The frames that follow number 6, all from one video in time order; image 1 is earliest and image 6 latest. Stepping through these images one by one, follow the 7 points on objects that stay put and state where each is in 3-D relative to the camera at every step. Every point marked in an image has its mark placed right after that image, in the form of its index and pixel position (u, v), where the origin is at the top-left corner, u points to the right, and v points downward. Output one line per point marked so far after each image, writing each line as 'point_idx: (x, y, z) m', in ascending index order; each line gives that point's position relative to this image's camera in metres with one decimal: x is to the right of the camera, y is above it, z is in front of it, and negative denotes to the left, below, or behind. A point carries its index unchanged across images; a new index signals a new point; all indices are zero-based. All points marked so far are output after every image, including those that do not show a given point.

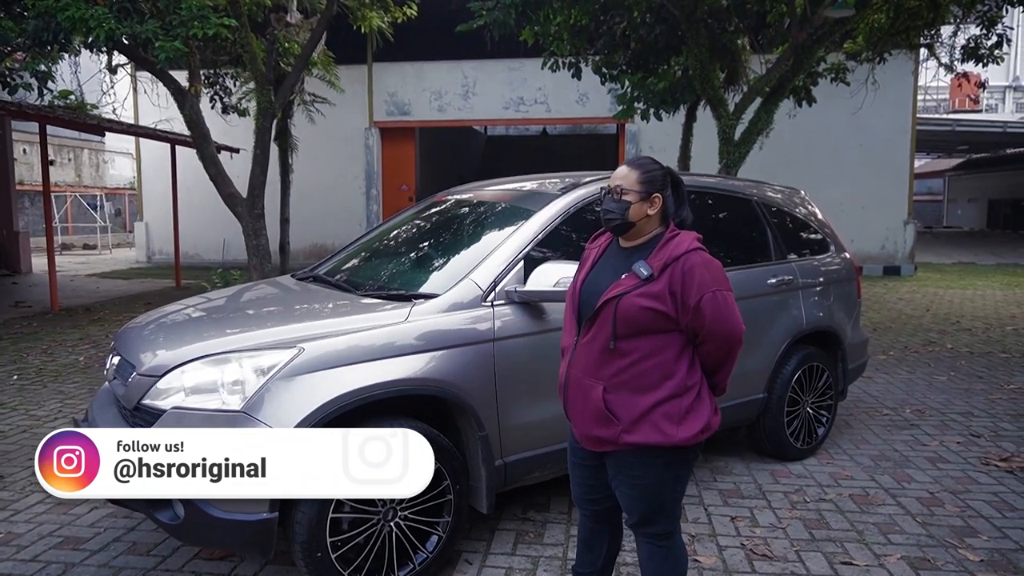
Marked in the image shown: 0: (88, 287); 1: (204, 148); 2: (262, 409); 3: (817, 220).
0: (-7.7, 0.0, +13.7) m
1: (-4.1, +1.9, +10.0) m
2: (-0.9, -0.4, +2.8) m
3: (+2.1, +0.4, +5.0) m
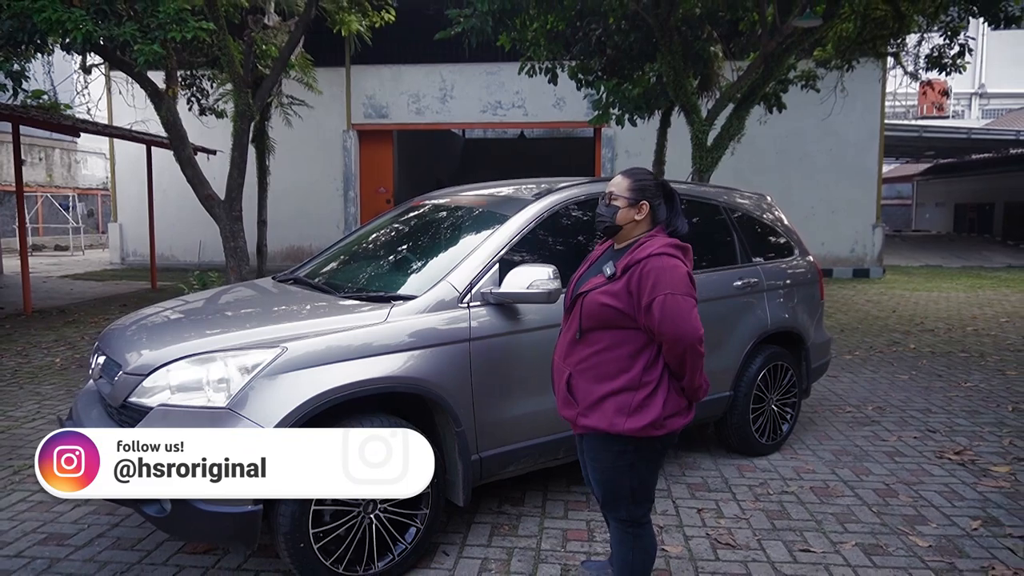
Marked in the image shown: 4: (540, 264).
0: (-8.1, 0.0, +13.6) m
1: (-4.4, +1.8, +10.0) m
2: (-1.0, -0.4, +2.9) m
3: (+1.9, +0.4, +5.2) m
4: (+0.1, +0.1, +3.4) m
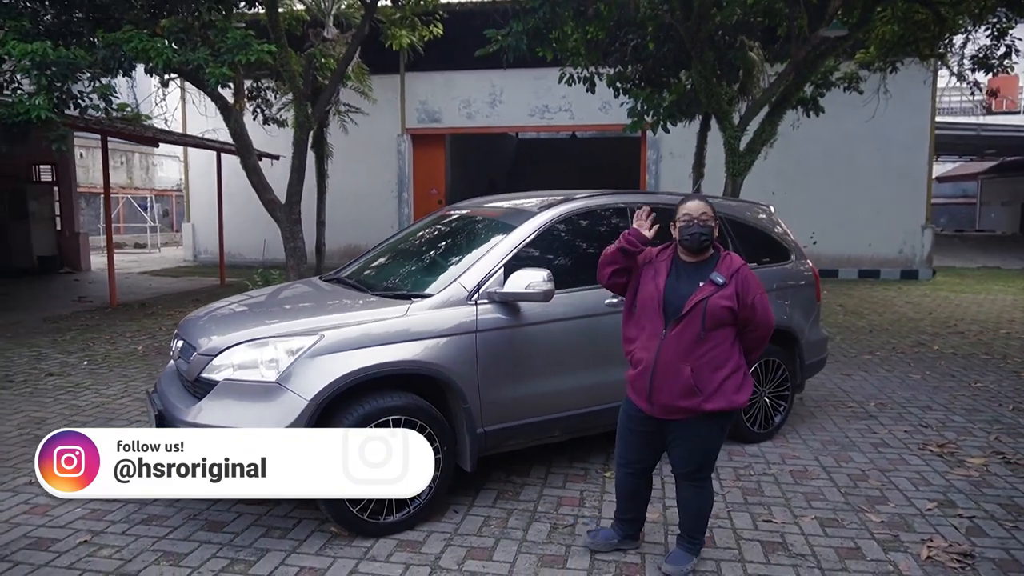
0: (-7.3, +0.1, +14.8) m
1: (-3.8, +1.9, +11.0) m
2: (-1.0, -0.4, +3.6) m
3: (+2.0, +0.4, +5.6) m
4: (+0.1, +0.1, +4.0) m
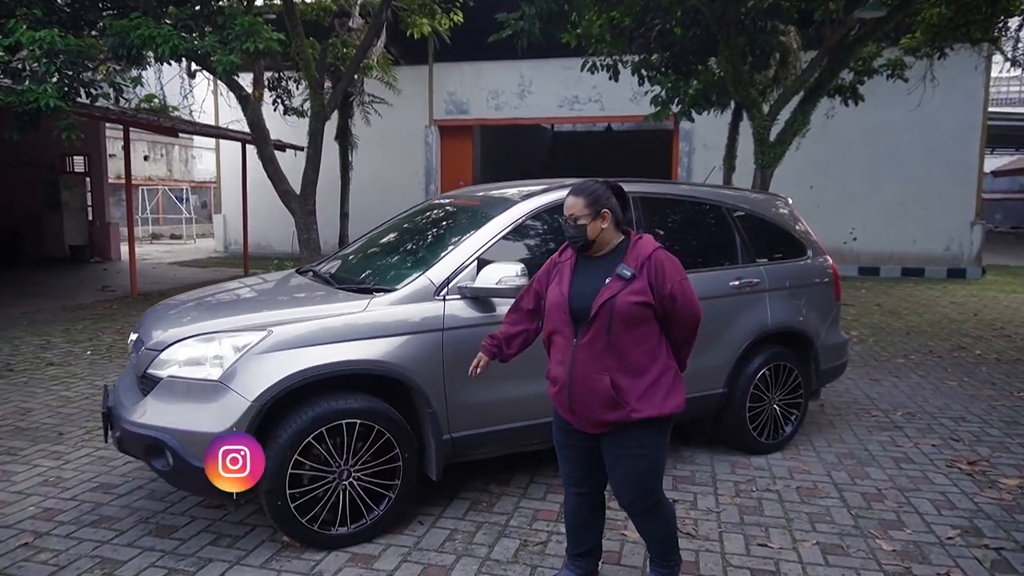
0: (-6.8, +0.3, +14.9) m
1: (-3.6, +2.0, +10.8) m
2: (-1.2, -0.4, +3.3) m
3: (+2.0, +0.4, +5.2) m
4: (0.0, +0.1, +3.6) m
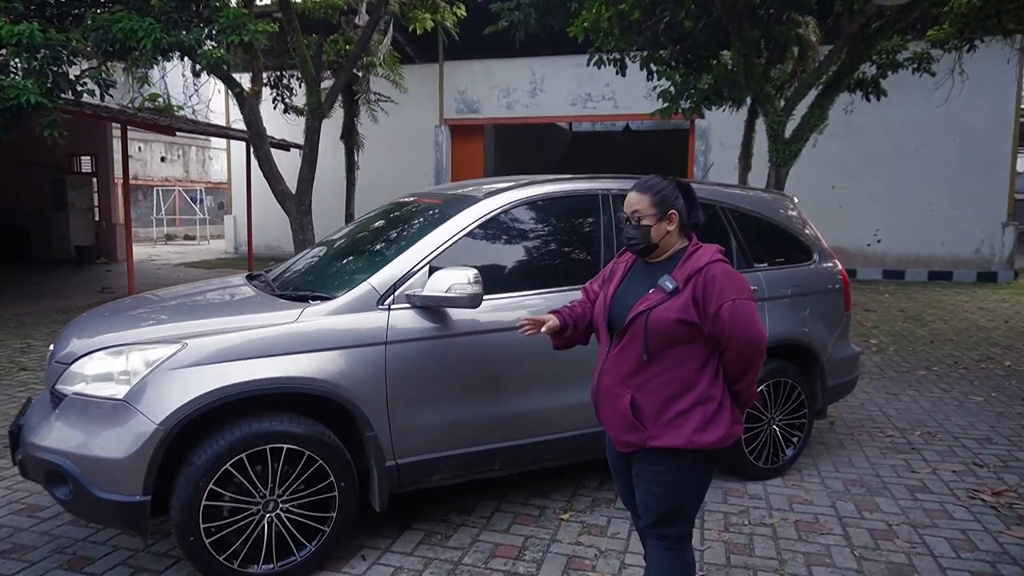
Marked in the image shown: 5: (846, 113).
0: (-6.6, +0.2, +14.6) m
1: (-3.5, +2.0, +10.5) m
2: (-1.4, -0.4, +2.9) m
3: (+1.8, +0.3, +4.7) m
4: (-0.2, +0.1, +3.2) m
5: (+5.9, +3.1, +13.3) m
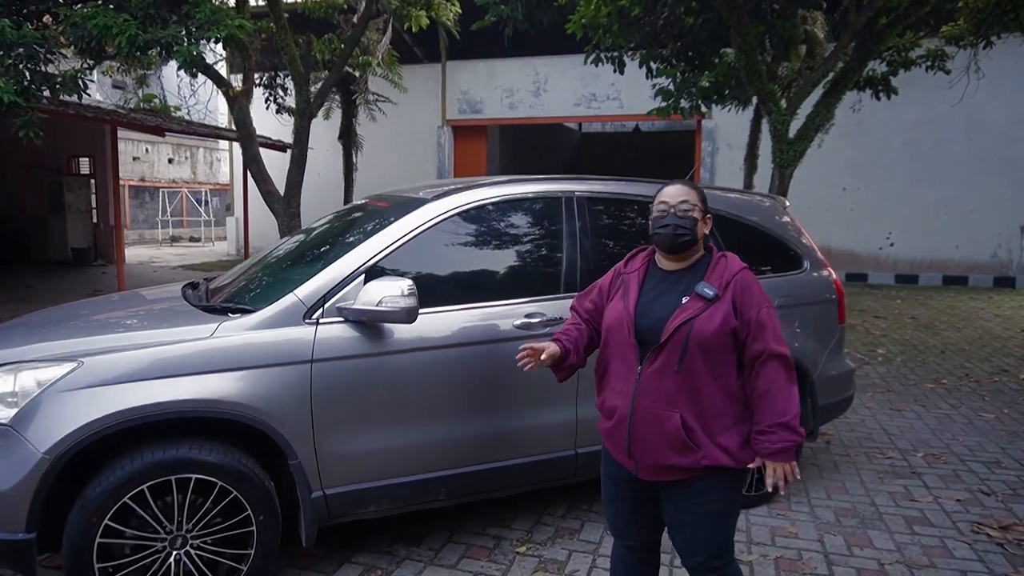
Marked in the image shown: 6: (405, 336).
0: (-6.6, +0.2, +14.4) m
1: (-3.6, +1.9, +10.2) m
2: (-1.7, -0.5, +2.6) m
3: (+1.6, +0.3, +4.3) m
4: (-0.4, 0.0, +2.9) m
5: (+5.9, +3.0, +12.9) m
6: (-0.4, -0.2, +3.1) m
